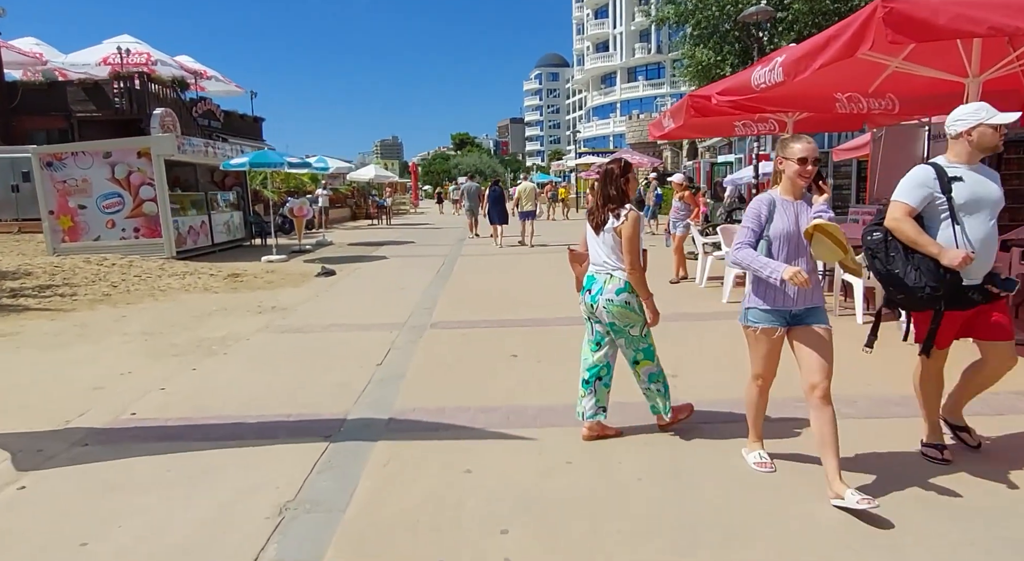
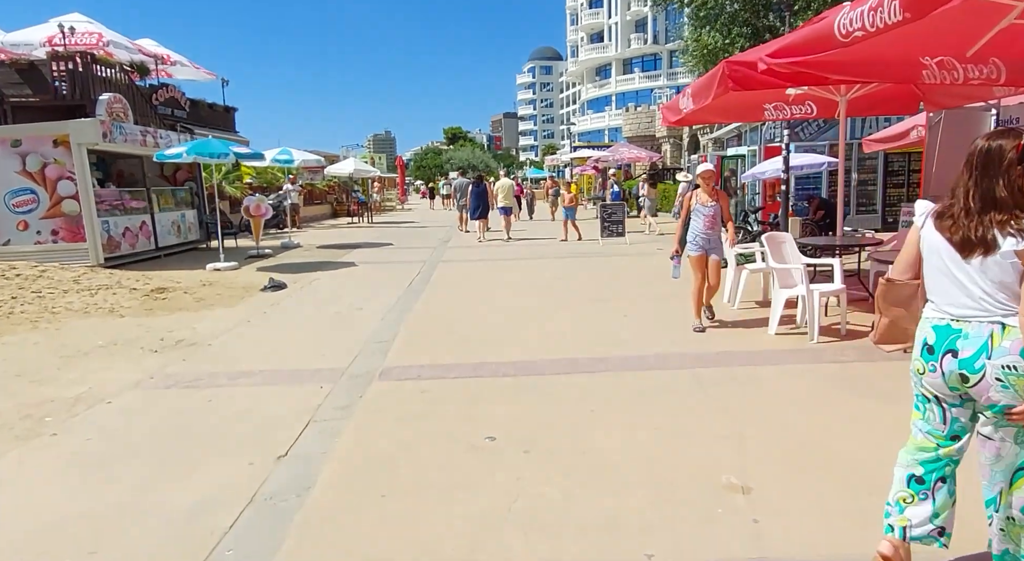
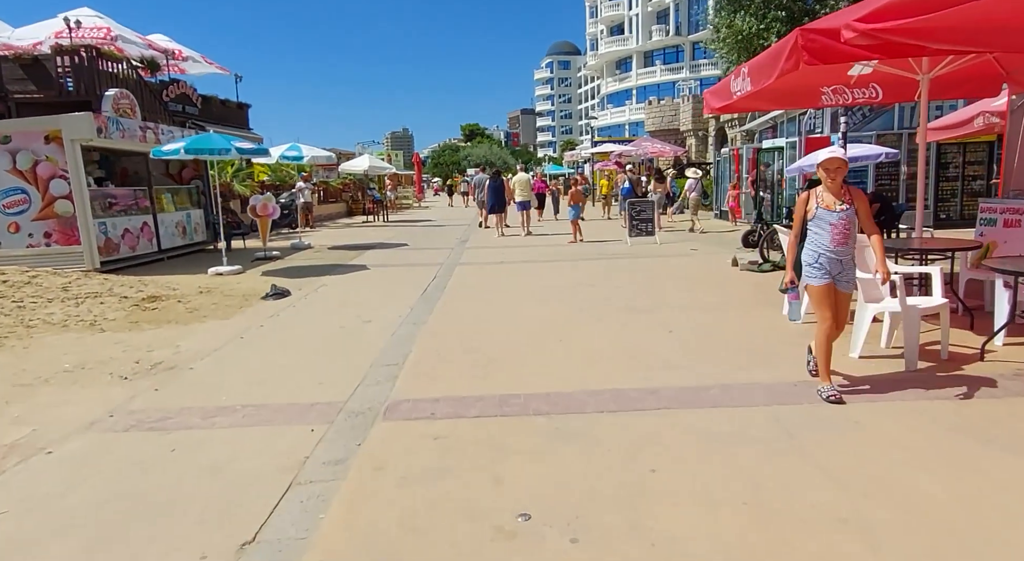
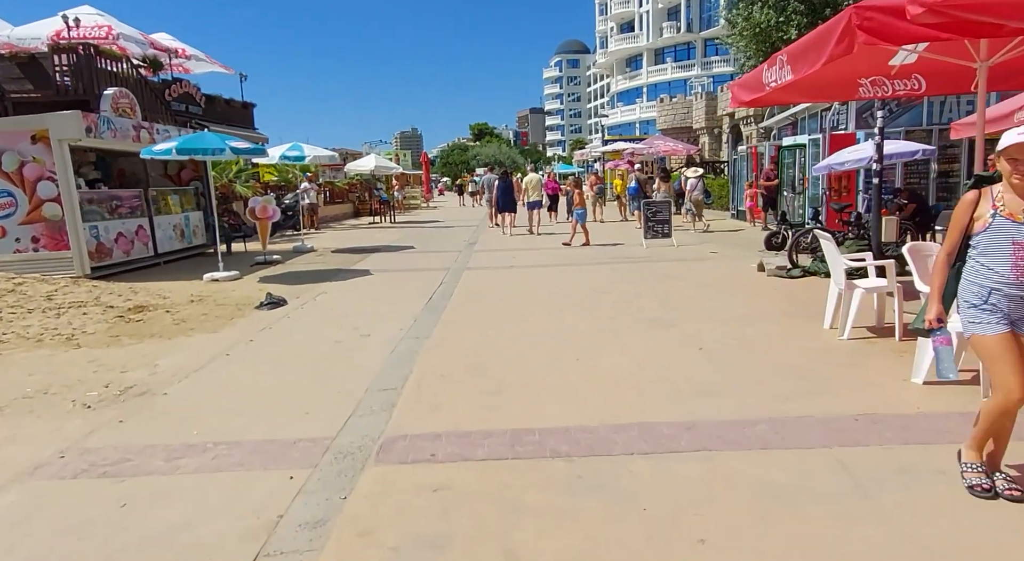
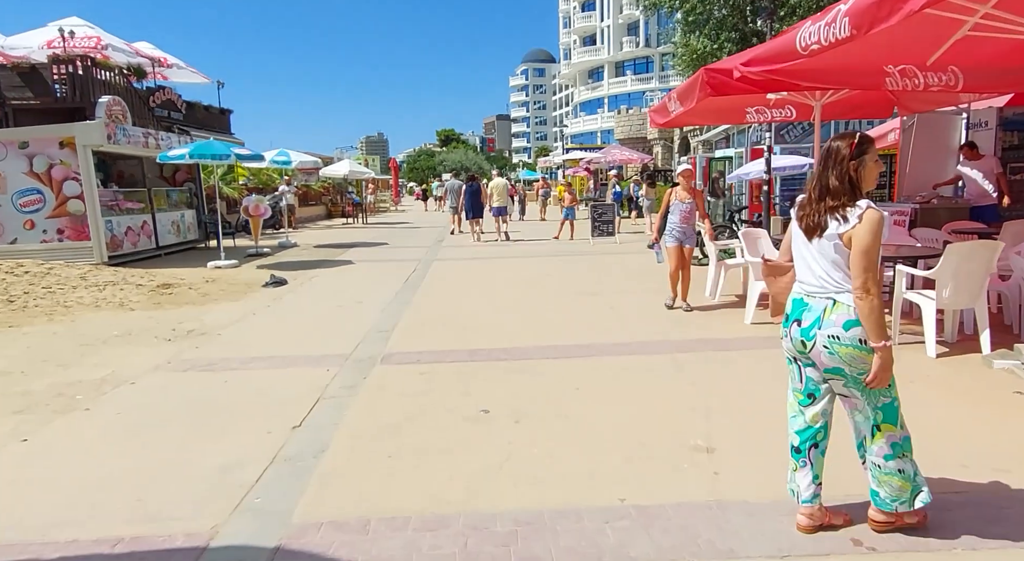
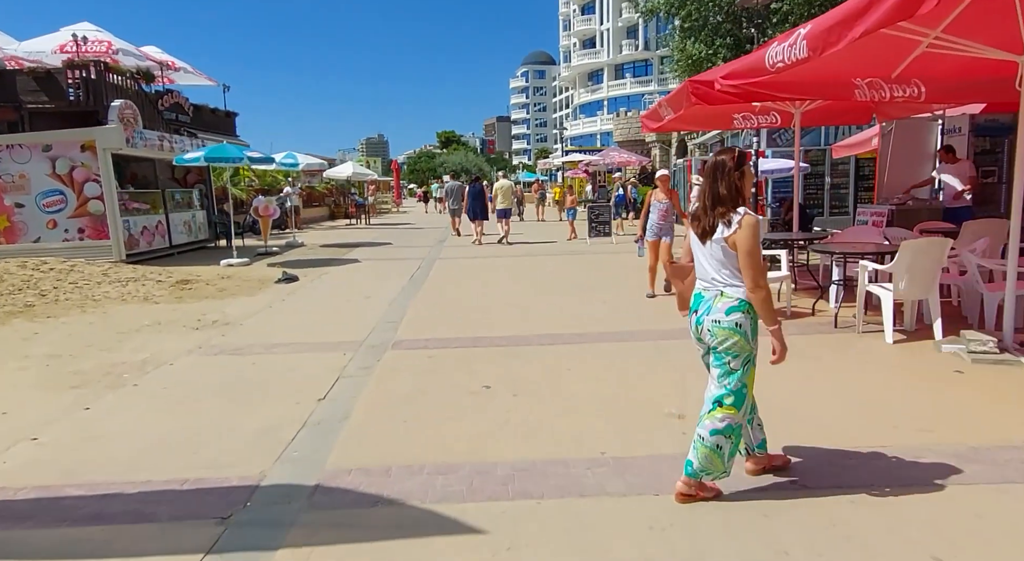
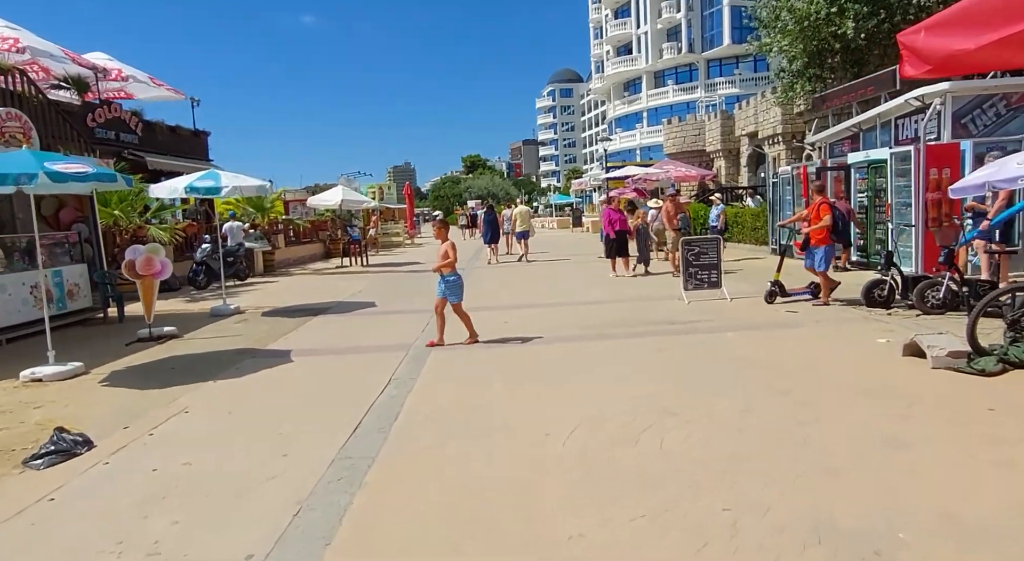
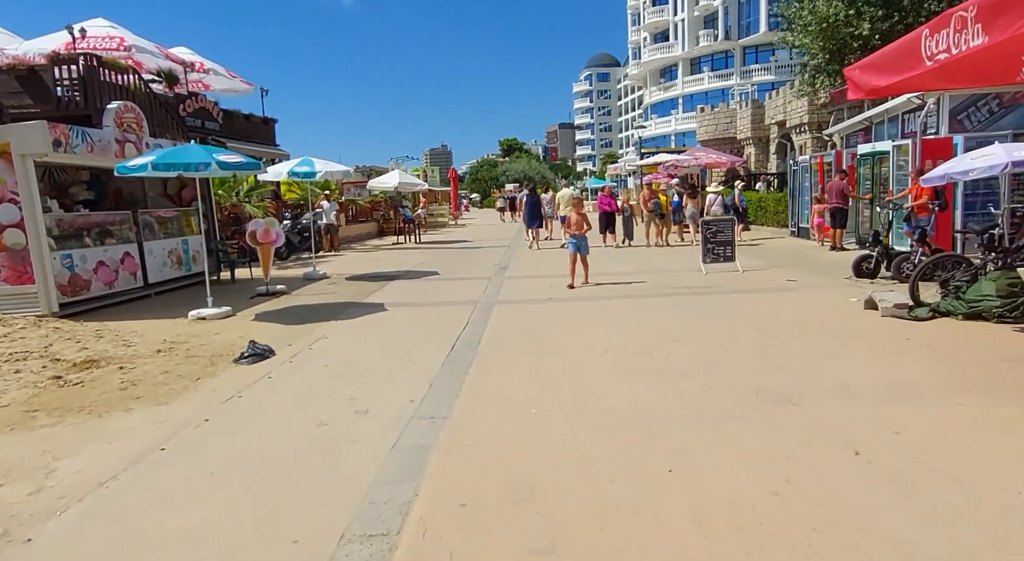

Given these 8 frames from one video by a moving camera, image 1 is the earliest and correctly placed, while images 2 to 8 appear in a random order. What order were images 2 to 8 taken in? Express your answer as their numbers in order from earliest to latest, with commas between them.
6, 5, 2, 3, 4, 8, 7
